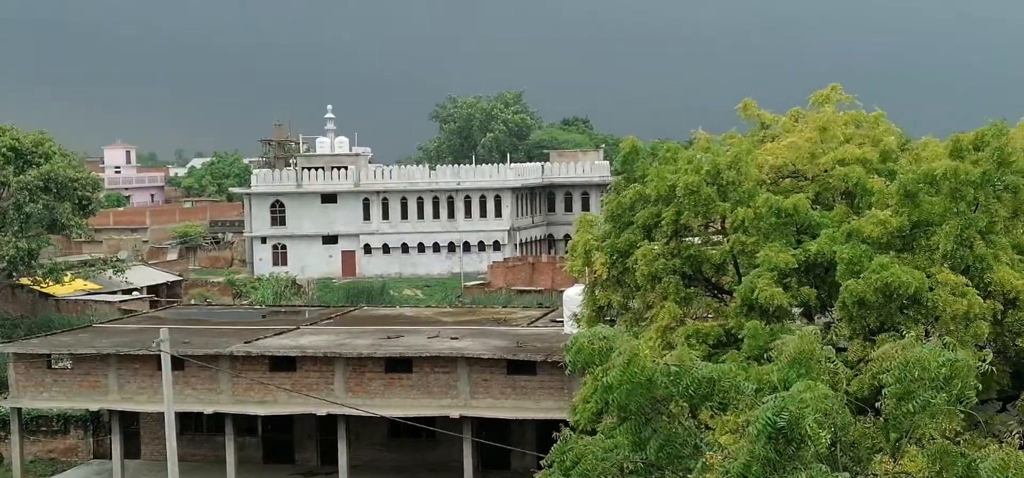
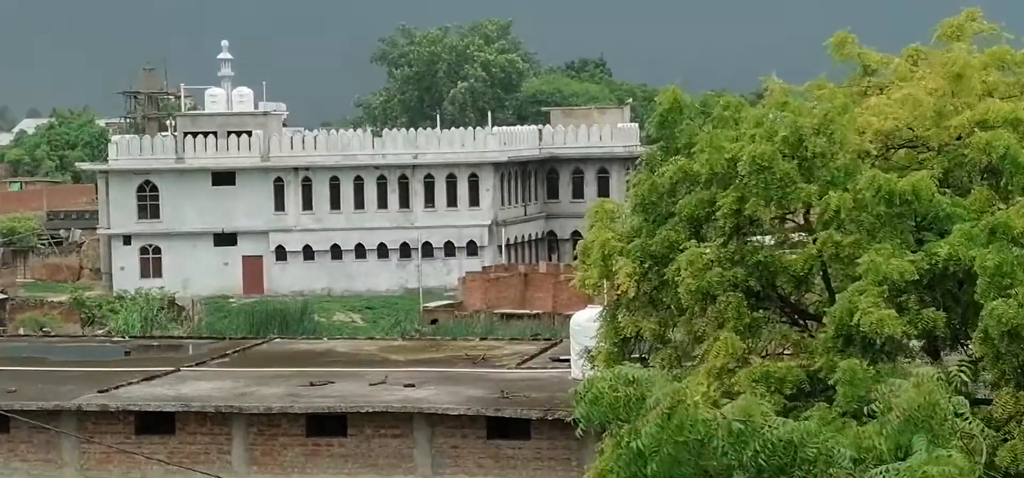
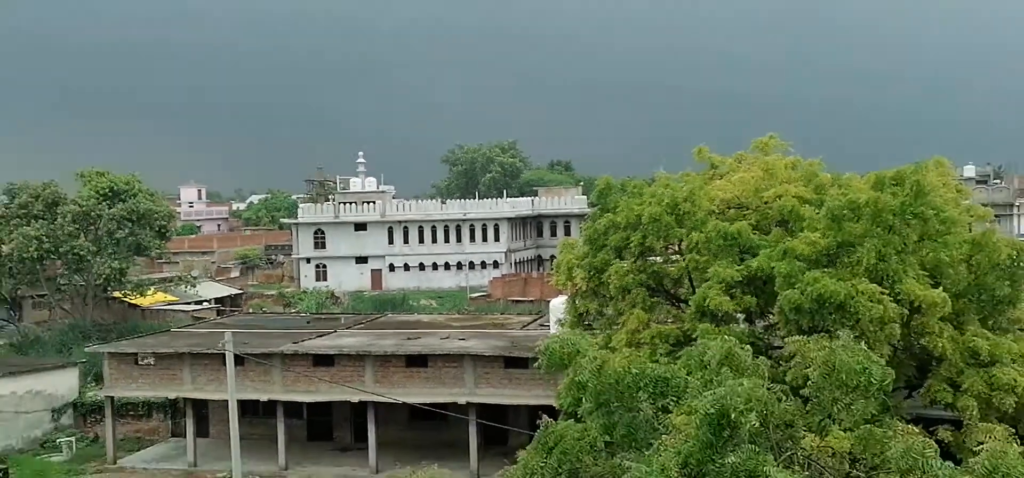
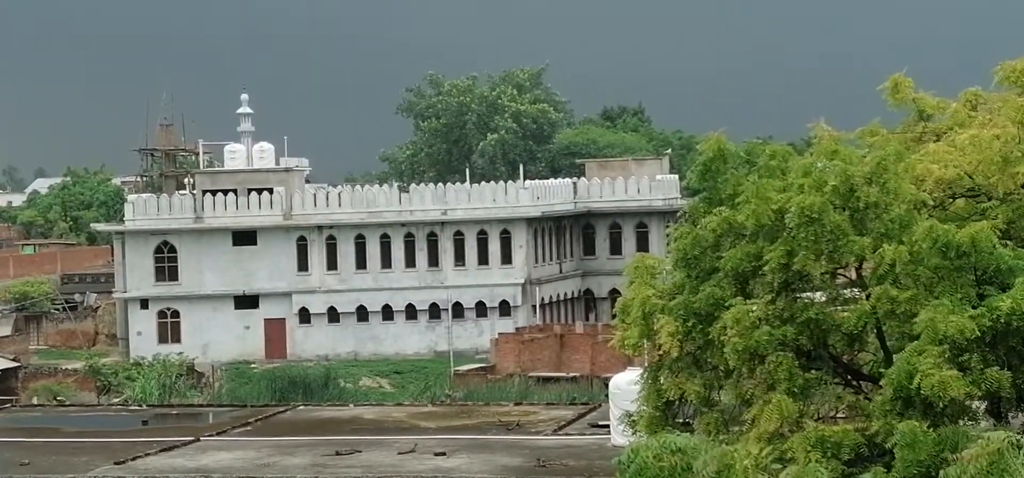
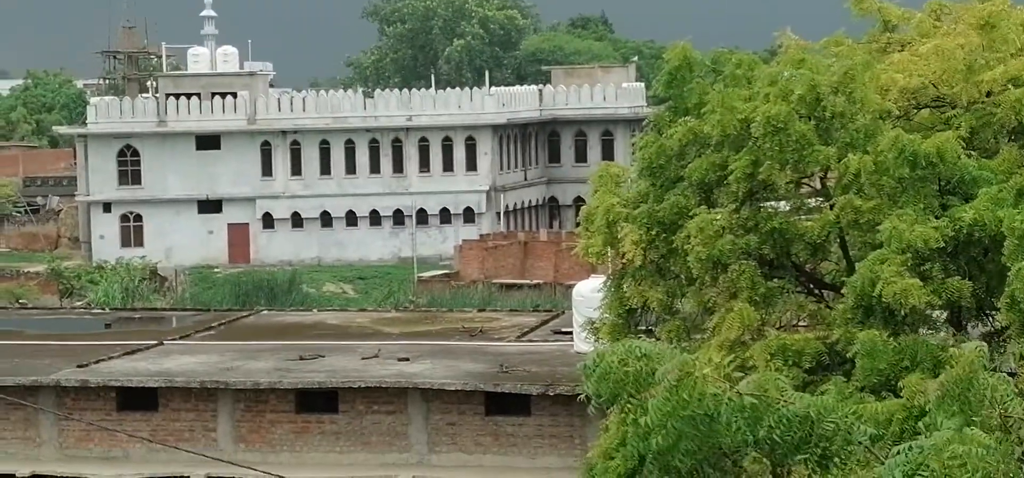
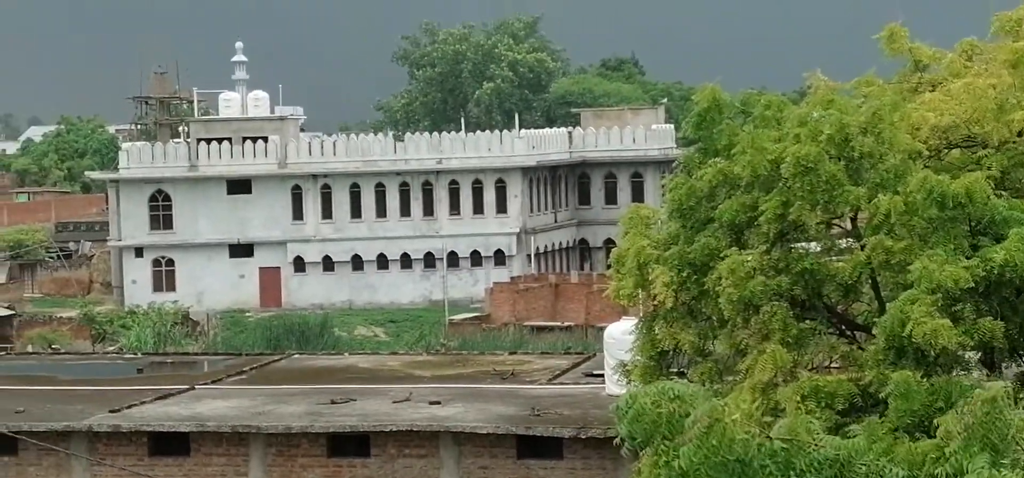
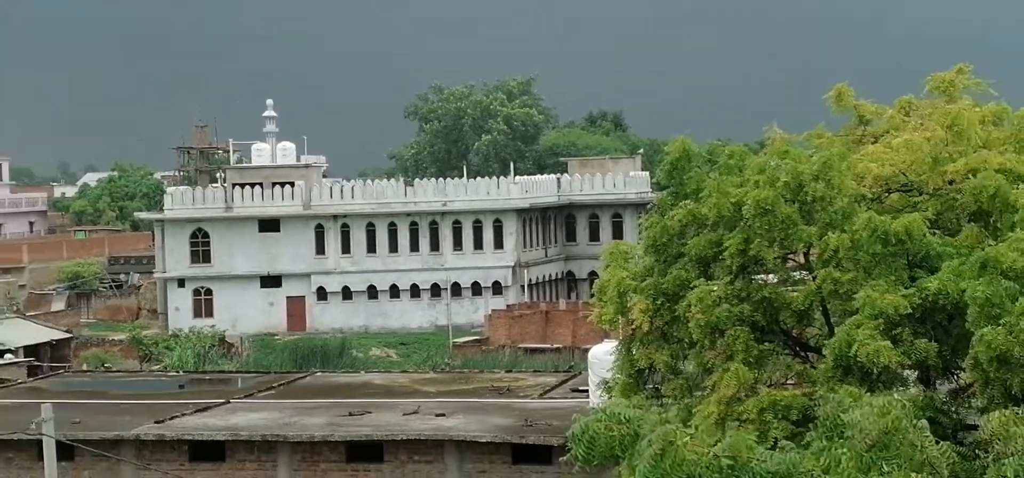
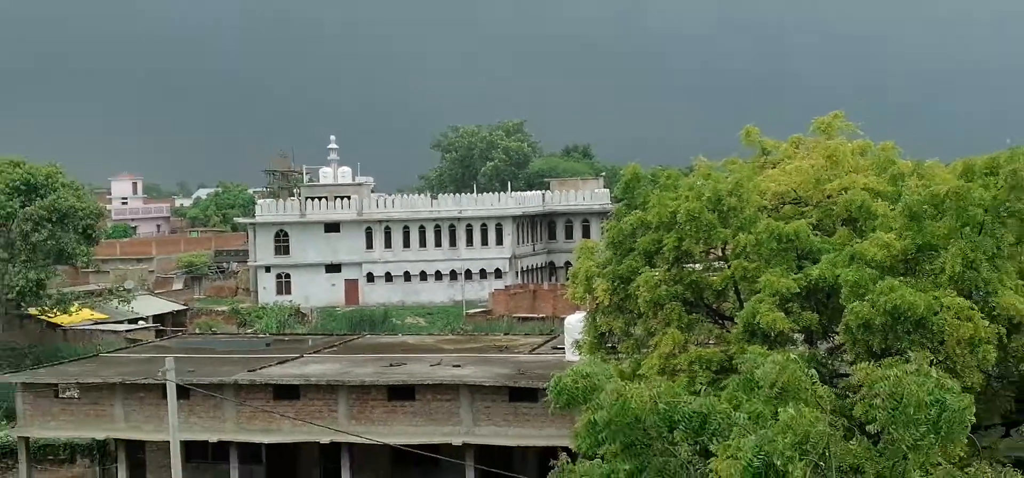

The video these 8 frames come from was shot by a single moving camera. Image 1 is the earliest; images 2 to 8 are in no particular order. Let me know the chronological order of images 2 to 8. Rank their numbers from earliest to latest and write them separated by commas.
2, 5, 6, 4, 7, 8, 3
